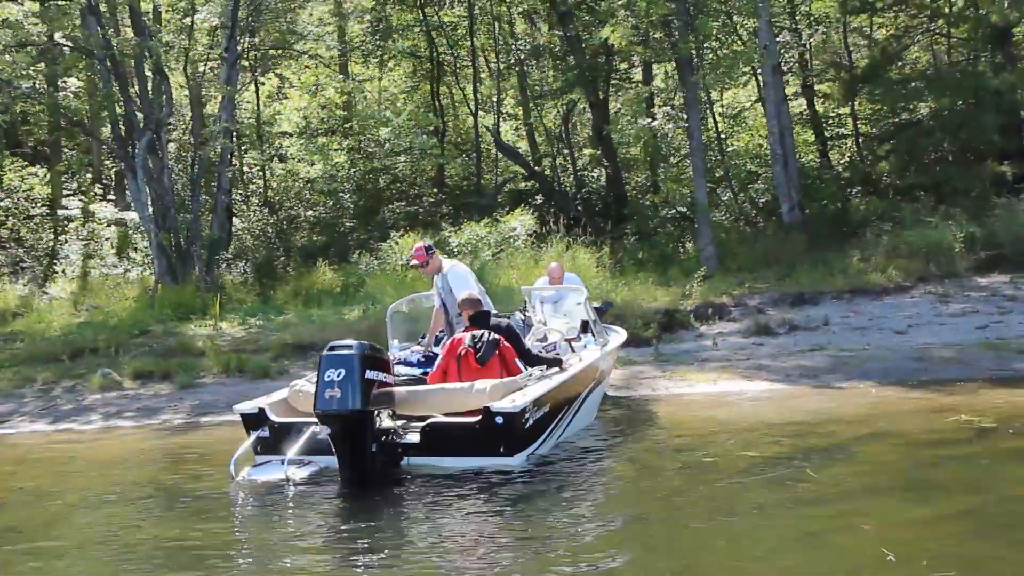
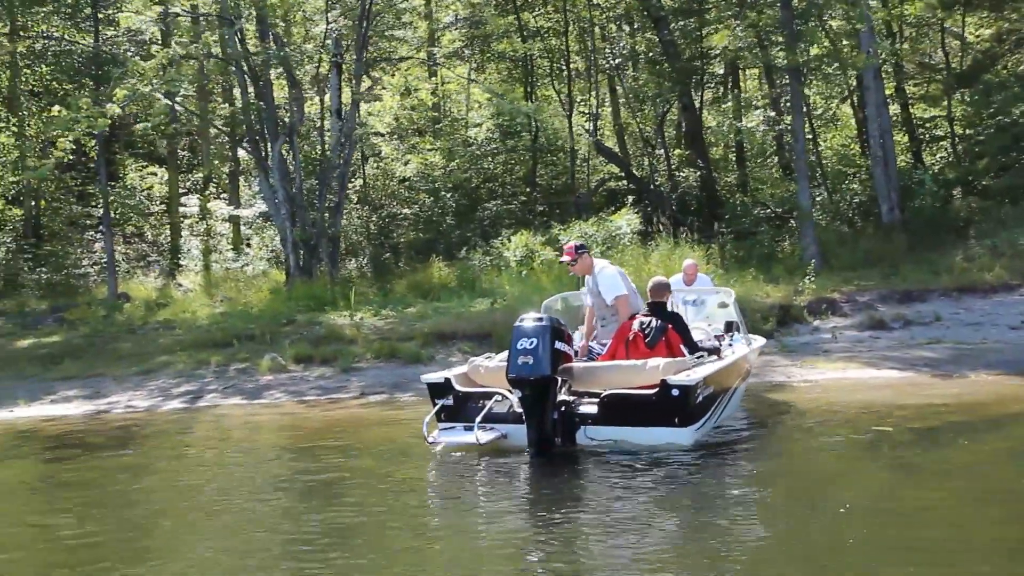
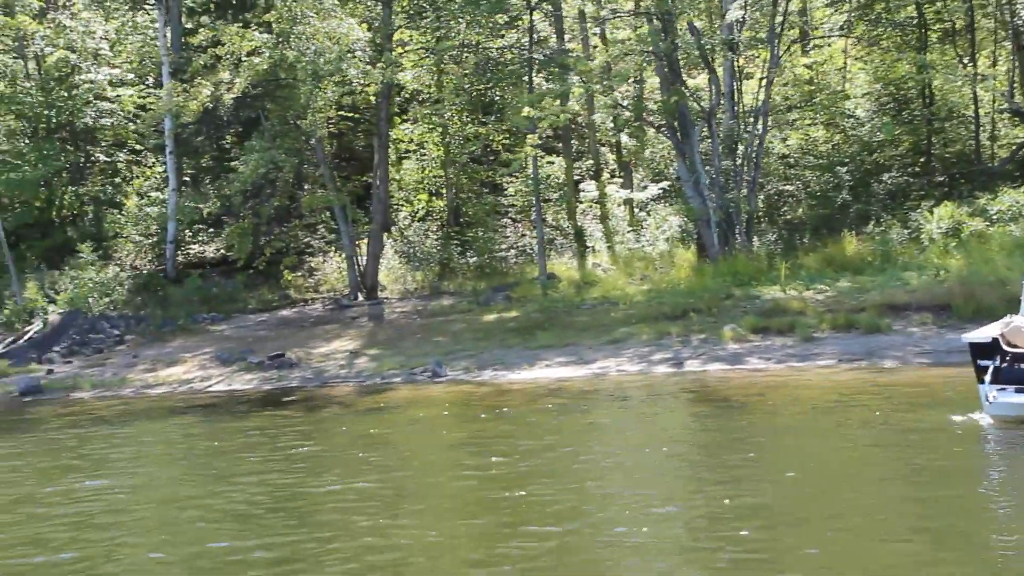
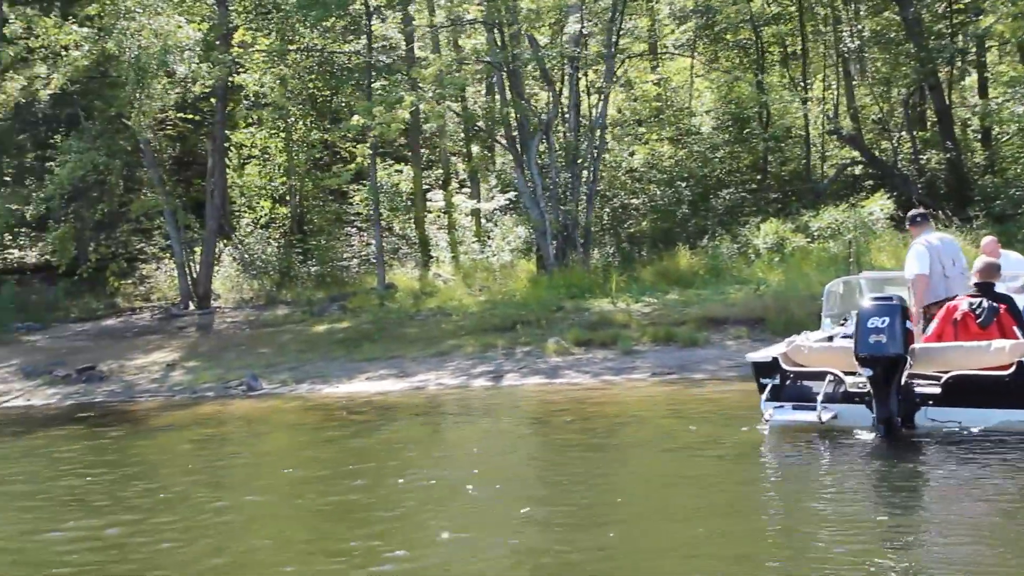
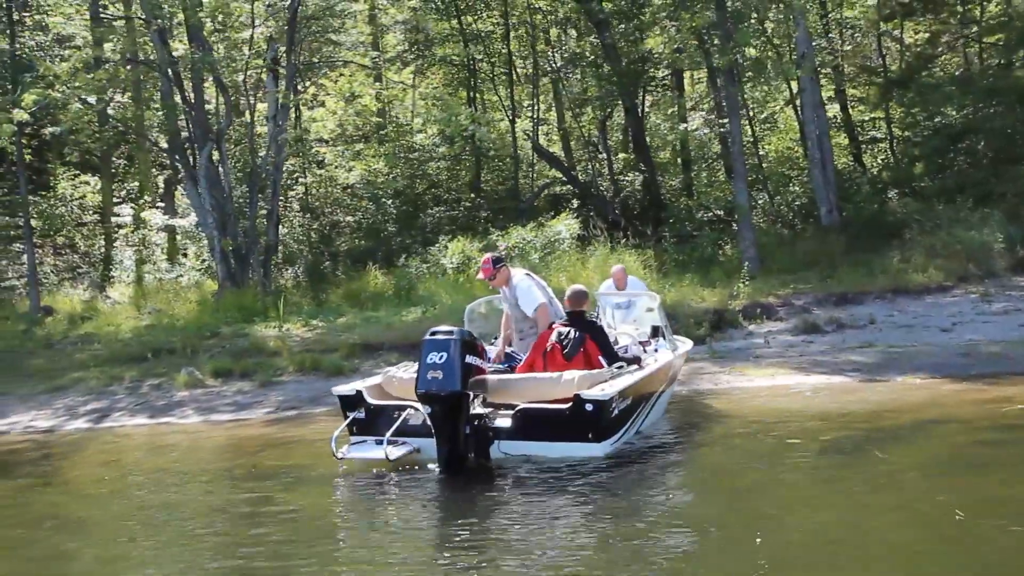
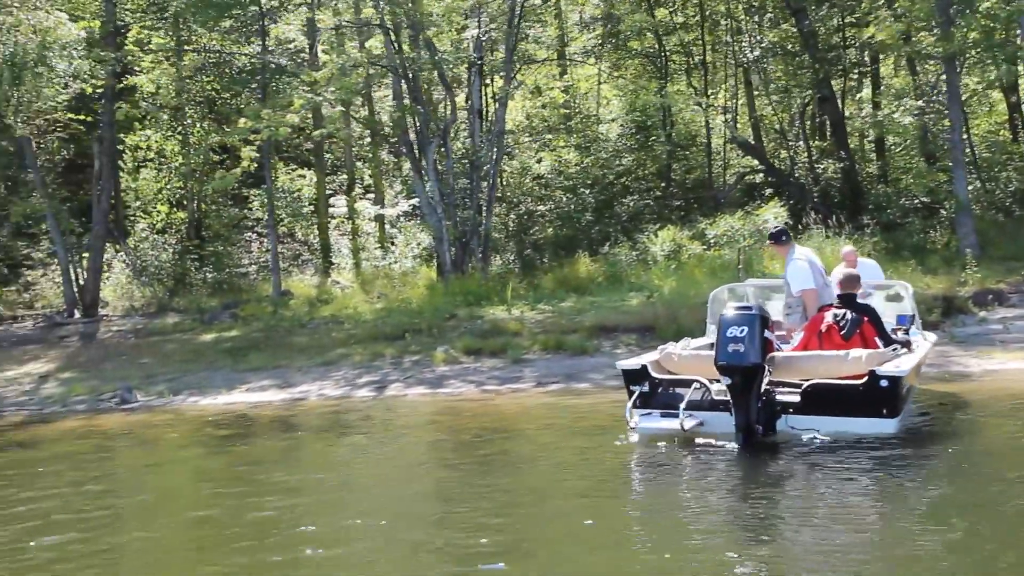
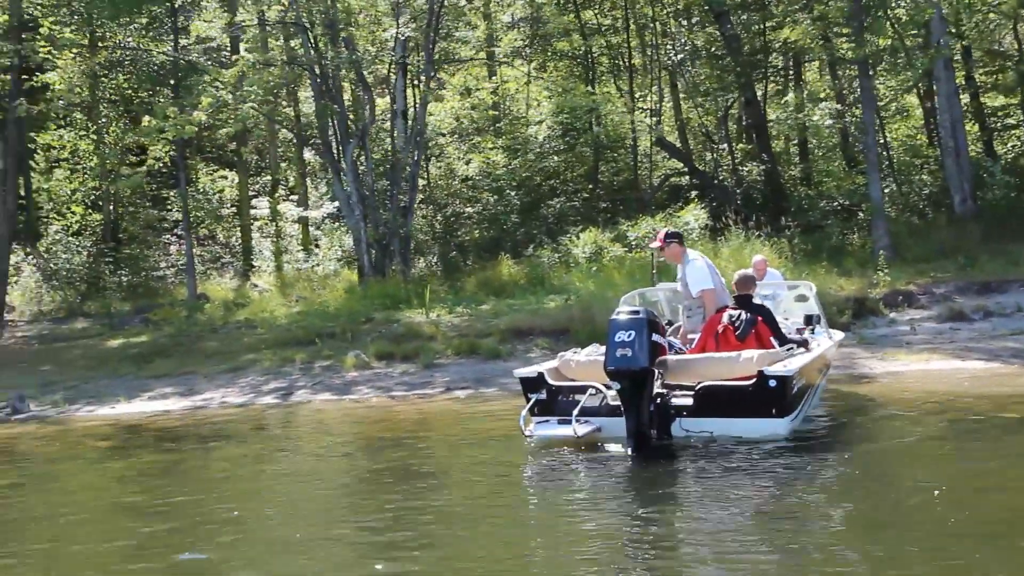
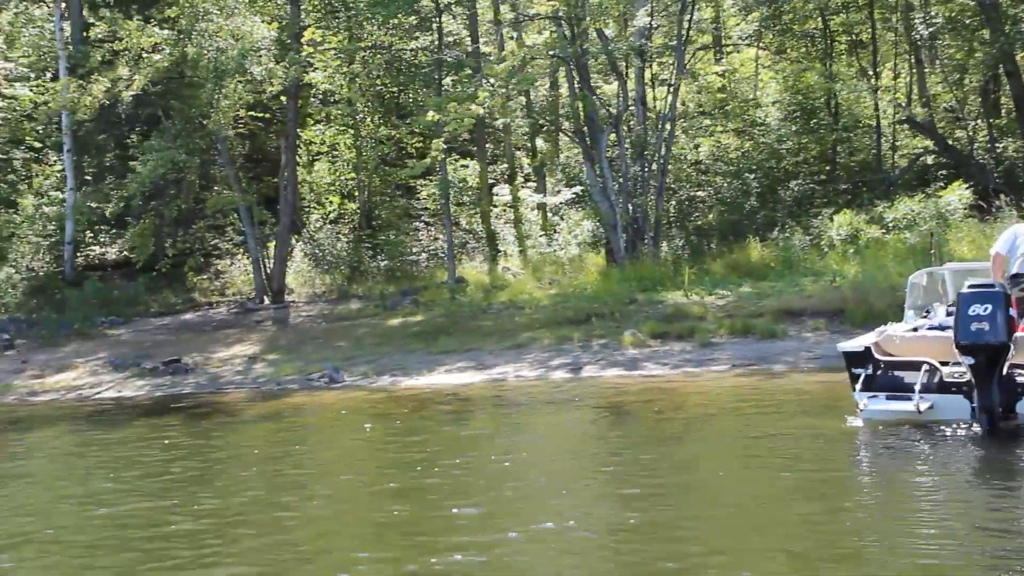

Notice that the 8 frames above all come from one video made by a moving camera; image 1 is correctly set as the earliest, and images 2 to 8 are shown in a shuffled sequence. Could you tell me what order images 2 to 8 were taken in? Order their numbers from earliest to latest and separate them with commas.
5, 2, 7, 6, 4, 8, 3
